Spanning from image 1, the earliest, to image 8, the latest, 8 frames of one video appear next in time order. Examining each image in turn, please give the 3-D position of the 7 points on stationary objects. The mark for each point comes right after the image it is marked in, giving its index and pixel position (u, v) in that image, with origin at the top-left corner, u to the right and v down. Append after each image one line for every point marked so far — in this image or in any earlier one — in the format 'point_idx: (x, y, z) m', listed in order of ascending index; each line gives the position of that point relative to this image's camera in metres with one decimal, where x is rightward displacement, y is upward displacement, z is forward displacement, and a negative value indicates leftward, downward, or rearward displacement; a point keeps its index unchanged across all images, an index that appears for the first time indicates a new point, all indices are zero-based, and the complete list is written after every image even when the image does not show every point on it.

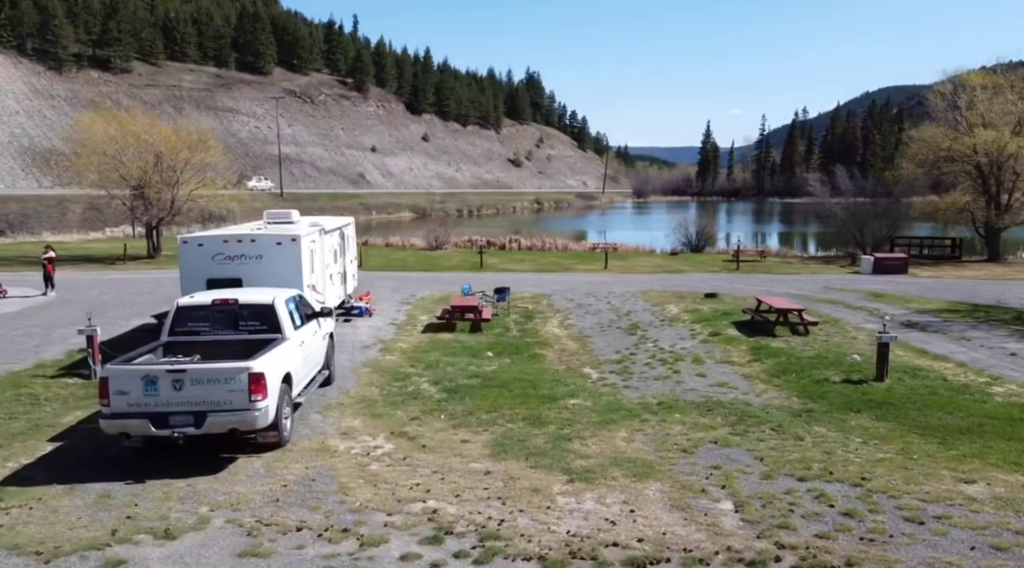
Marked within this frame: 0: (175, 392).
0: (-3.4, -1.1, +8.0) m
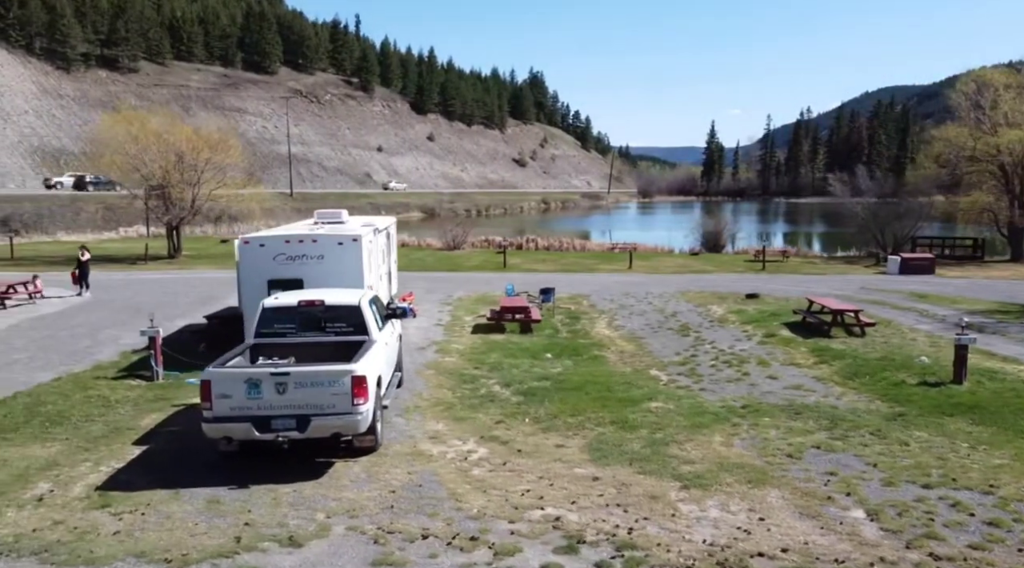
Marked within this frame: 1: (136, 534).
0: (-2.3, -1.1, +7.9) m
1: (-3.2, -2.1, +6.7) m
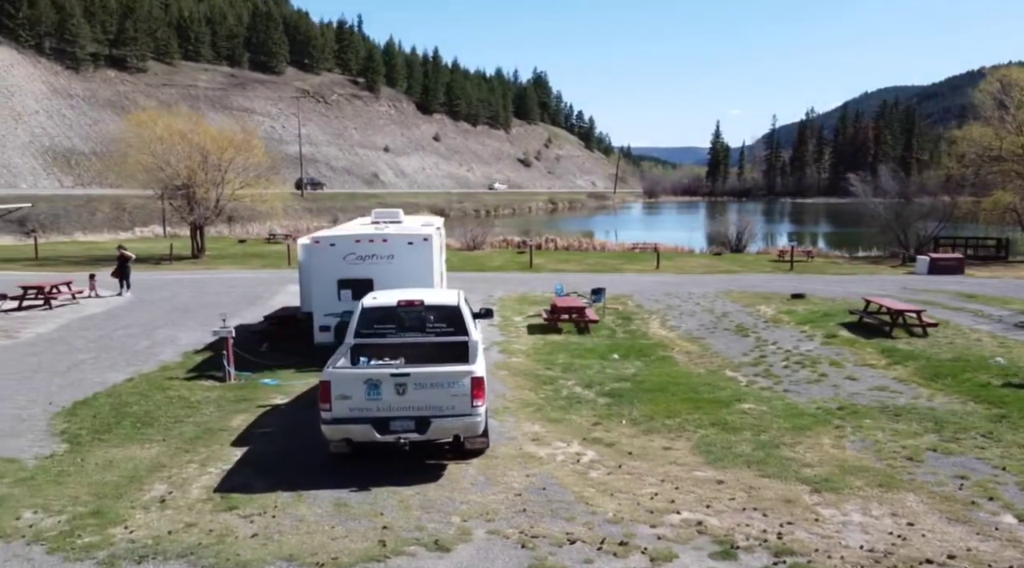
0: (-1.1, -1.1, +7.8) m
1: (-2.0, -2.1, +6.6) m
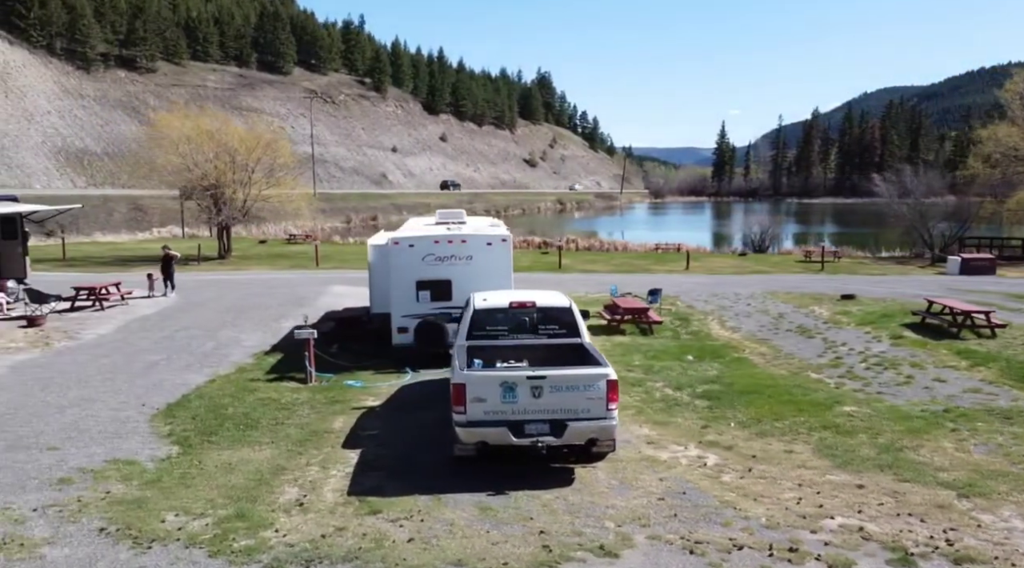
0: (+0.2, -1.1, +7.7) m
1: (-0.6, -2.1, +6.5) m
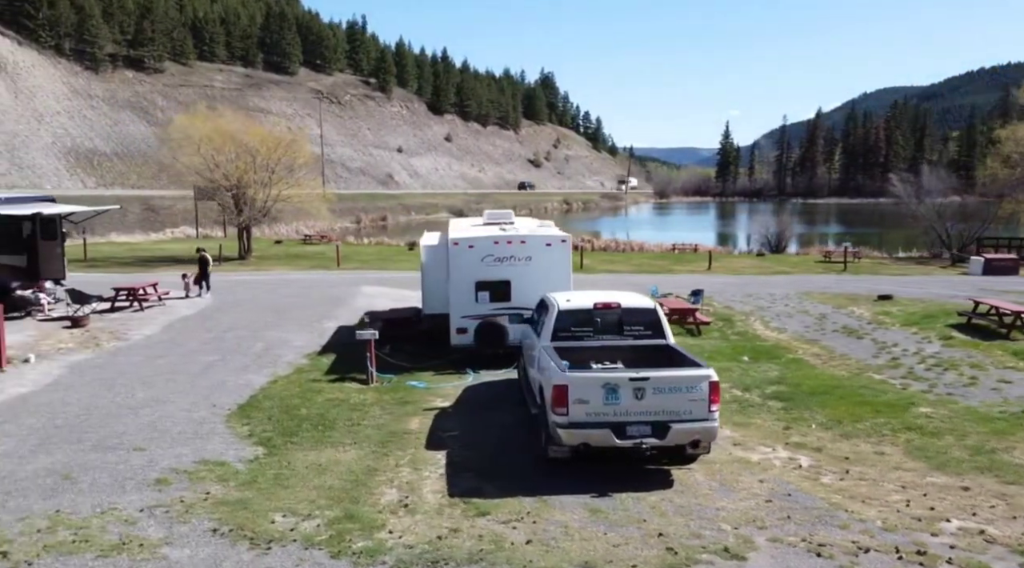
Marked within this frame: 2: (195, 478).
0: (+1.2, -1.1, +7.7) m
1: (+0.3, -2.1, +6.5) m
2: (-3.3, -2.0, +8.4) m
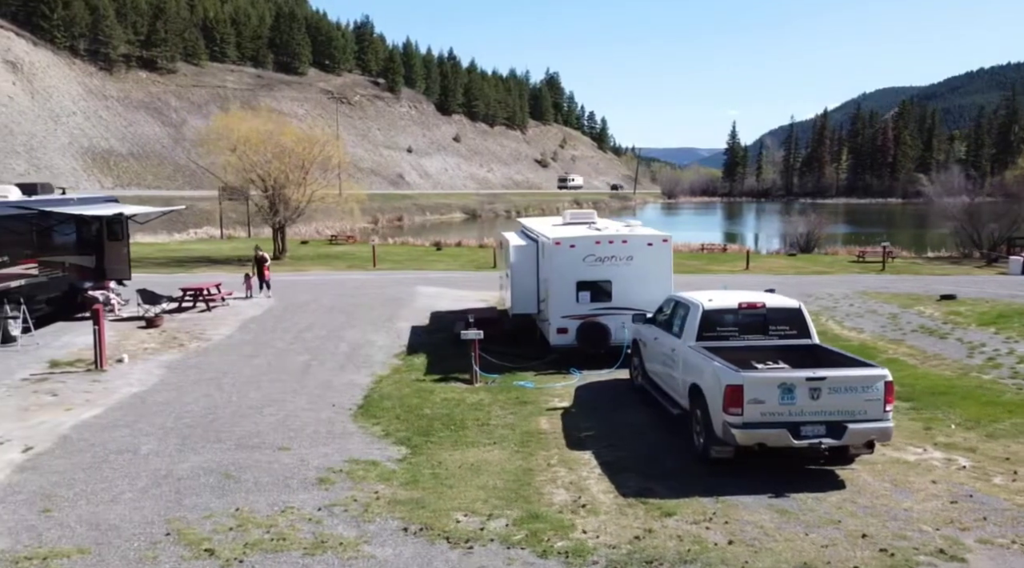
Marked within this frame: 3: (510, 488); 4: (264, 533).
0: (+2.9, -1.1, +7.7) m
1: (+2.0, -2.1, +6.5) m
2: (-1.7, -2.0, +8.4) m
3: (0.0, -2.1, +8.1) m
4: (-2.2, -2.2, +6.9) m
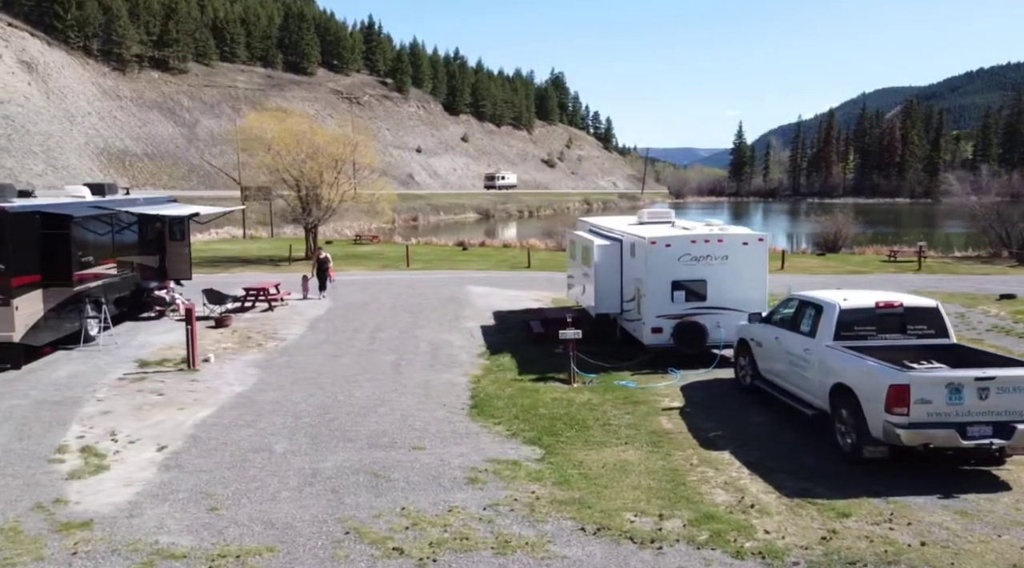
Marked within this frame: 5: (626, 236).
0: (+4.5, -1.1, +7.6) m
1: (+3.6, -2.1, +6.4) m
2: (-0.1, -2.0, +8.4) m
3: (+1.5, -2.1, +8.1) m
4: (-0.6, -2.2, +6.9) m
5: (+2.2, +0.9, +15.1) m
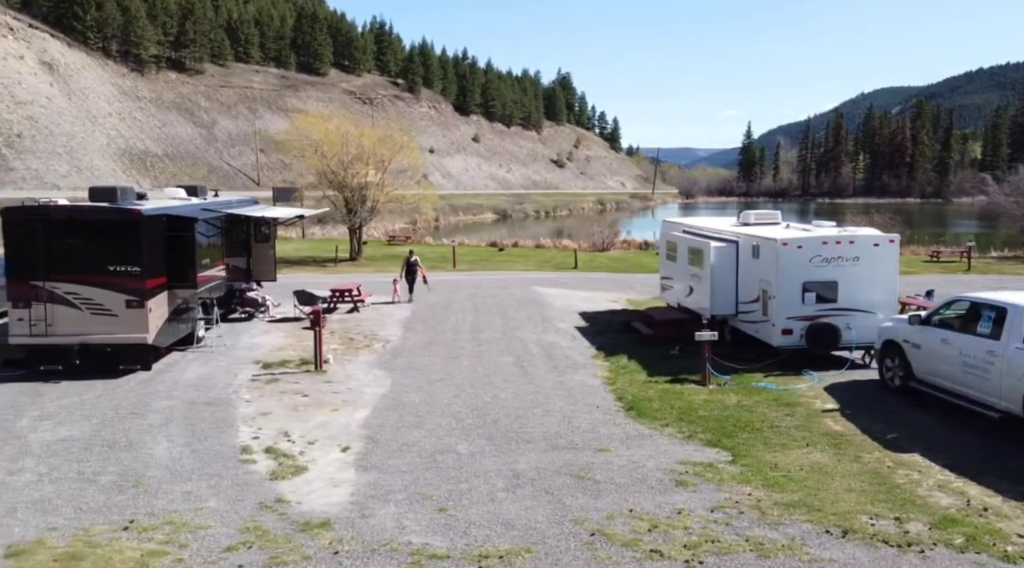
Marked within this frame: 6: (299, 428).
0: (+6.6, -1.1, +7.5) m
1: (+5.7, -2.1, +6.4) m
2: (+2.1, -2.1, +8.4) m
3: (+3.7, -2.1, +8.0) m
4: (+1.5, -2.2, +6.9) m
5: (+4.4, +0.9, +15.1) m
6: (-2.8, -1.9, +10.4) m
